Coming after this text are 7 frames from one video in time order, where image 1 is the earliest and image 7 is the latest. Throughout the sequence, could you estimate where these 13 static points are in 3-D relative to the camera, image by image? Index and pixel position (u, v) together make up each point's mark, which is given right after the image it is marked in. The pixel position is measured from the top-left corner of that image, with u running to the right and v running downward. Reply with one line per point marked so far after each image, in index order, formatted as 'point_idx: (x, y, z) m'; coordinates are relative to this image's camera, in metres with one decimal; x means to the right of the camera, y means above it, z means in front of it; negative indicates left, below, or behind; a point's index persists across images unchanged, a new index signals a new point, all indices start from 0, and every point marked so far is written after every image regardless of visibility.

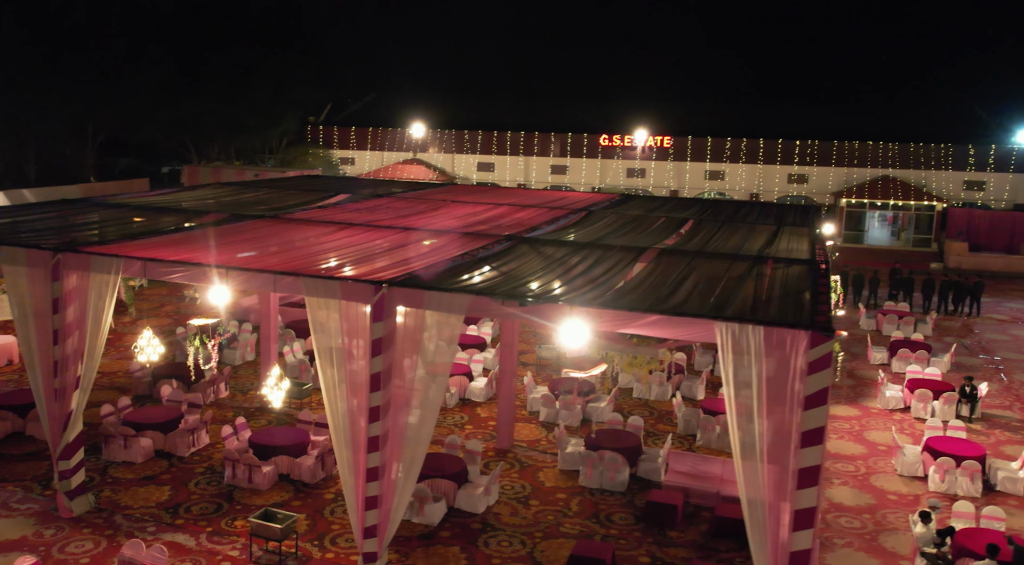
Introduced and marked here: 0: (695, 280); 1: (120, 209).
0: (+1.7, 0.0, +7.6) m
1: (-5.8, +1.0, +12.2) m
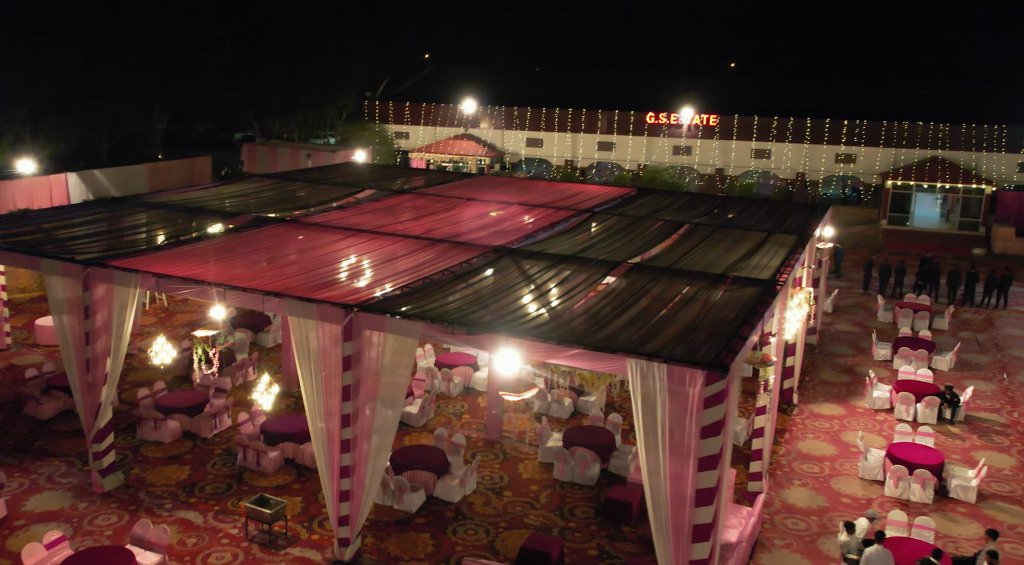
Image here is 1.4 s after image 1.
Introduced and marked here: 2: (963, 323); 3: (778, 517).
0: (+1.3, -0.2, +8.2) m
1: (-5.7, +1.2, +13.4) m
2: (+9.1, -0.8, +16.5) m
3: (+2.9, -2.6, +8.9) m
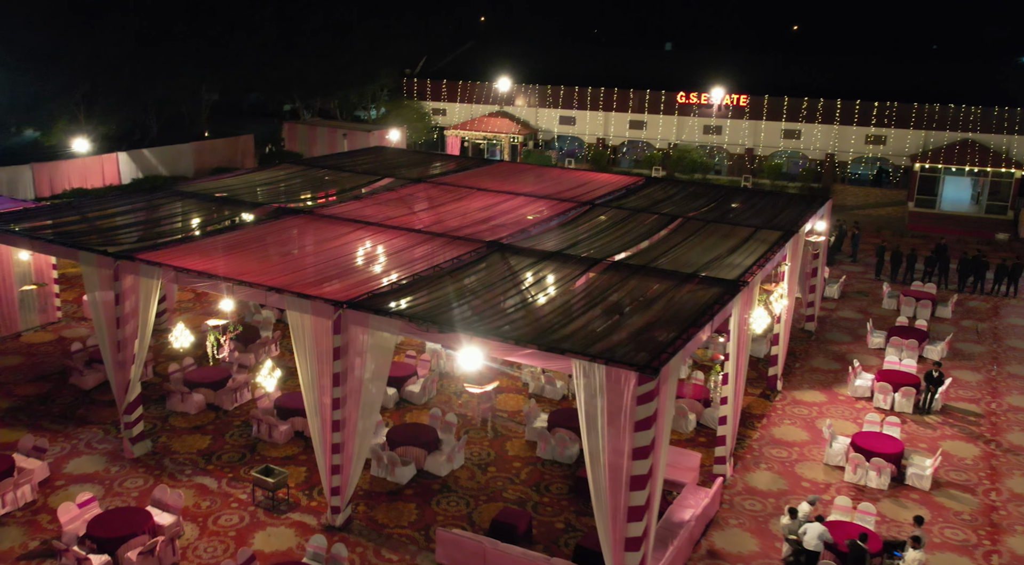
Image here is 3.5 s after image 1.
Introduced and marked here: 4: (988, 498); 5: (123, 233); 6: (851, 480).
0: (+1.1, -0.2, +8.9) m
1: (-5.6, +1.5, +14.5) m
2: (+9.4, -0.6, +16.8) m
3: (+2.7, -2.5, +9.6) m
4: (+5.6, -2.5, +9.6) m
5: (-5.7, +0.7, +11.9) m
6: (+4.1, -2.4, +9.9) m
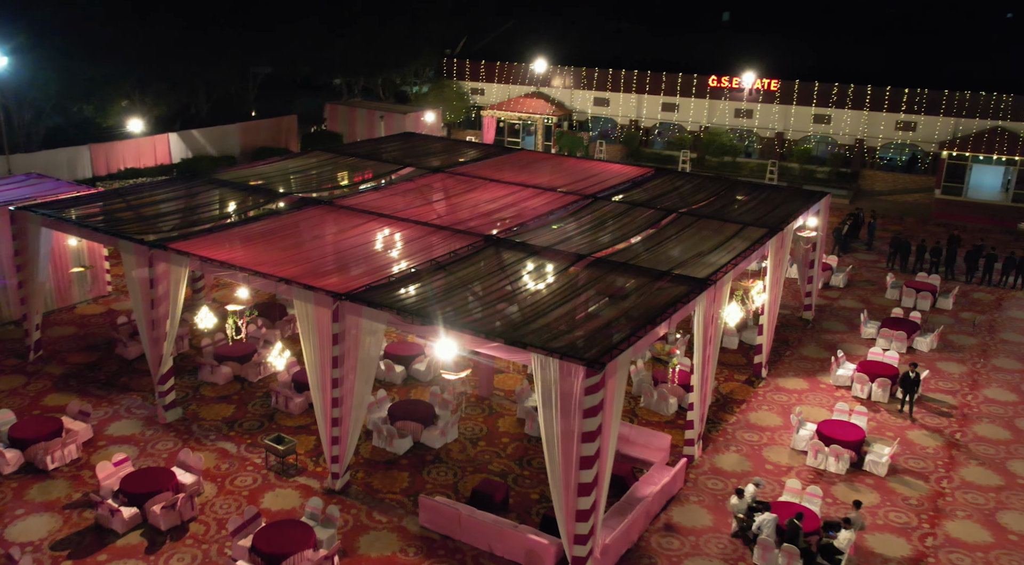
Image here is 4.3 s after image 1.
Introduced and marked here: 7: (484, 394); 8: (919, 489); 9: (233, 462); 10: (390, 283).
0: (+0.9, -0.2, +9.8) m
1: (-5.5, +1.9, +15.7) m
2: (+9.6, -0.4, +17.1) m
3: (+2.5, -2.5, +10.5) m
4: (+5.4, -2.6, +10.3) m
5: (-5.7, +1.0, +13.1) m
6: (+3.9, -2.4, +10.7) m
7: (-0.5, -1.7, +12.5) m
8: (+5.1, -2.6, +10.2) m
9: (-3.6, -2.3, +10.6) m
10: (-1.5, 0.0, +10.1) m
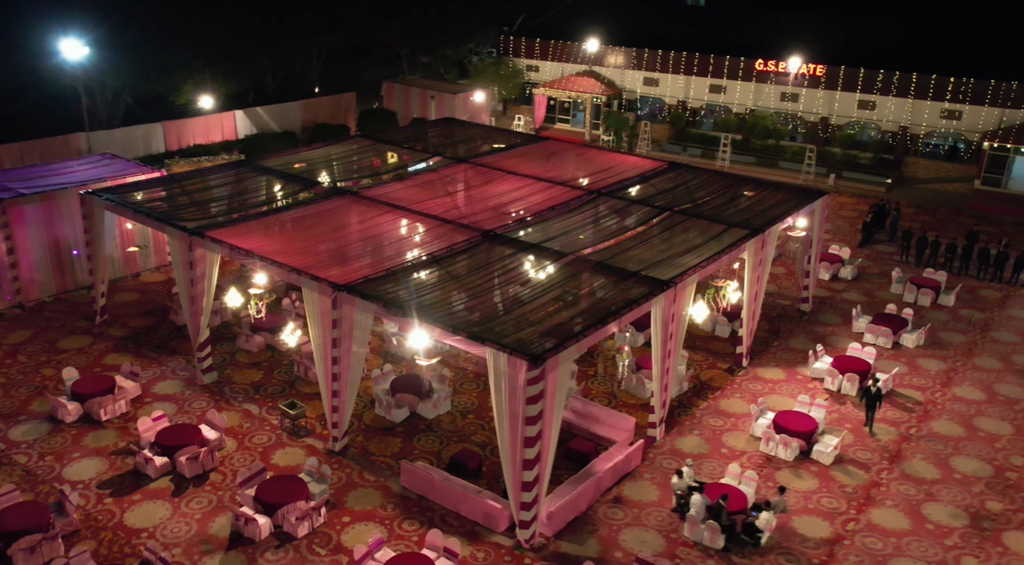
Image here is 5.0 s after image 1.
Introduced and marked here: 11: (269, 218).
0: (+0.6, -0.2, +11.0) m
1: (-5.1, +2.4, +17.4) m
2: (+10.0, -0.4, +17.5) m
3: (+2.1, -2.5, +11.6) m
4: (+5.0, -2.7, +11.2) m
5: (-5.6, +1.4, +14.9) m
6: (+3.6, -2.4, +11.7) m
7: (-0.6, -1.5, +13.9) m
8: (+4.8, -2.7, +11.2) m
9: (-3.9, -2.1, +12.3) m
10: (-1.8, +0.1, +11.5) m
11: (-4.2, +1.1, +14.1) m
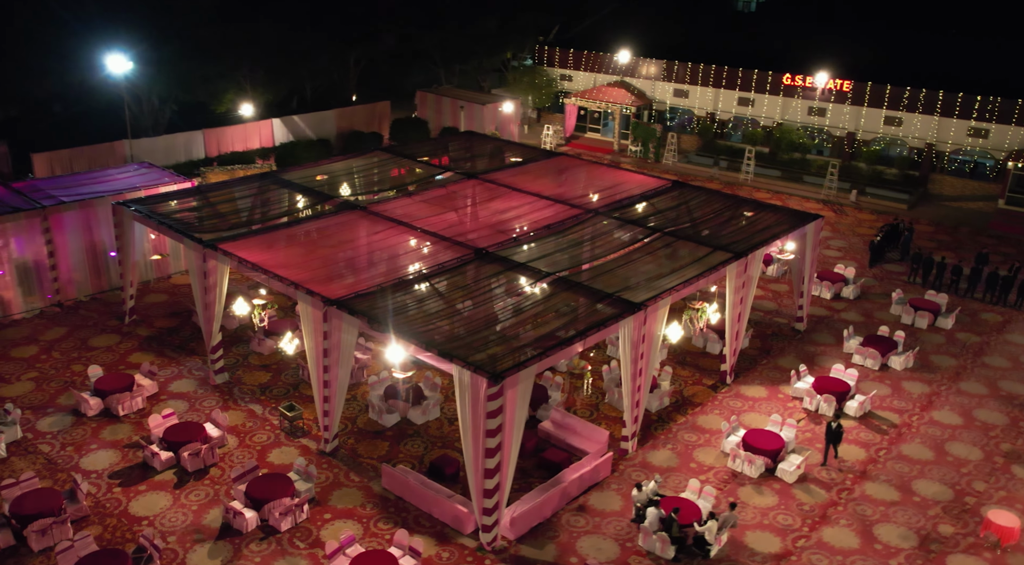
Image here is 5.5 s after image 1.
0: (+0.2, -0.4, +11.7) m
1: (-5.0, +2.2, +18.4) m
2: (+10.0, -0.9, +17.6) m
3: (+1.8, -2.8, +12.2) m
4: (+4.7, -3.0, +11.6) m
5: (-5.7, +1.3, +16.0) m
6: (+3.3, -2.8, +12.2) m
7: (-0.7, -1.8, +14.7) m
8: (+4.4, -3.1, +11.6) m
9: (-4.2, -2.3, +13.3) m
10: (-2.1, -0.1, +12.3) m
11: (-4.3, +1.0, +15.1) m
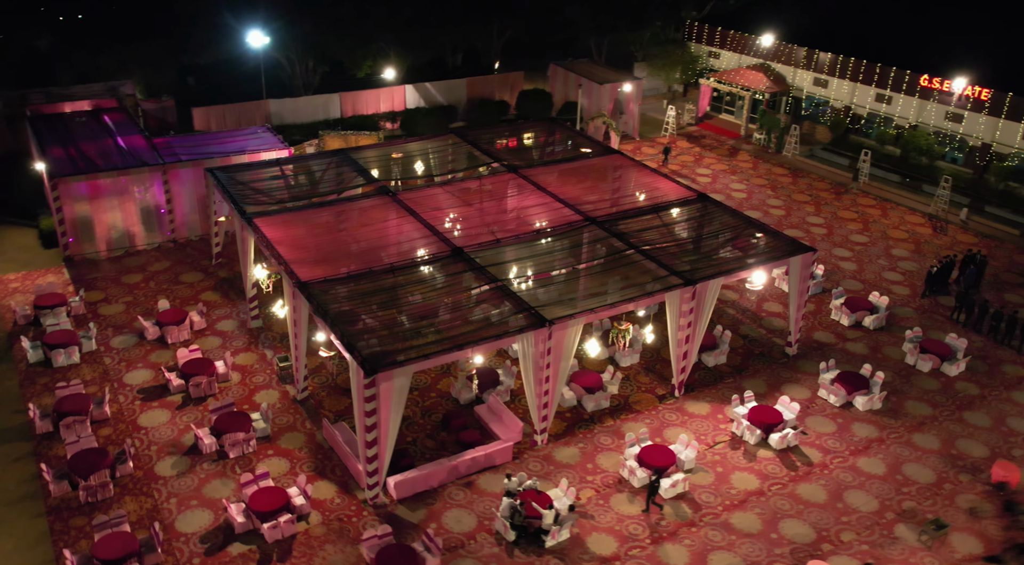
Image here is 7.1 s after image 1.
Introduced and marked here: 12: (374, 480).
0: (-1.0, -0.5, +13.6) m
1: (-4.0, +3.2, +21.1) m
2: (+9.8, -1.9, +16.9) m
3: (+0.3, -3.0, +13.9) m
4: (+2.9, -3.7, +12.6) m
5: (-5.4, +2.2, +19.0) m
6: (+1.8, -3.2, +13.5) m
7: (-1.3, -1.6, +16.8) m
8: (+2.6, -3.6, +12.6) m
9: (-5.1, -1.7, +16.4) m
10: (-3.0, +0.2, +14.7) m
11: (-4.4, +1.7, +17.9) m
12: (-2.1, -3.0, +12.5) m
